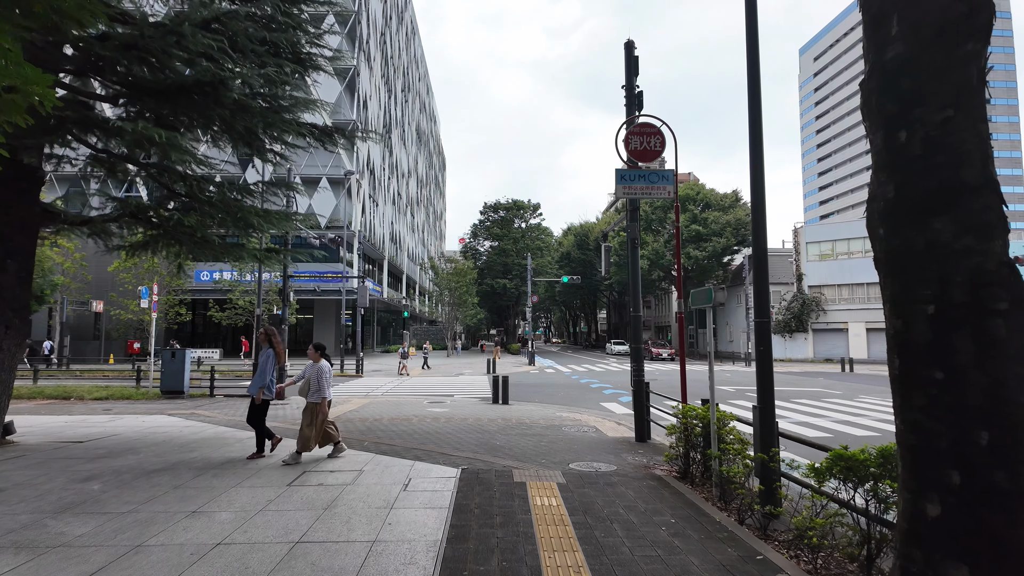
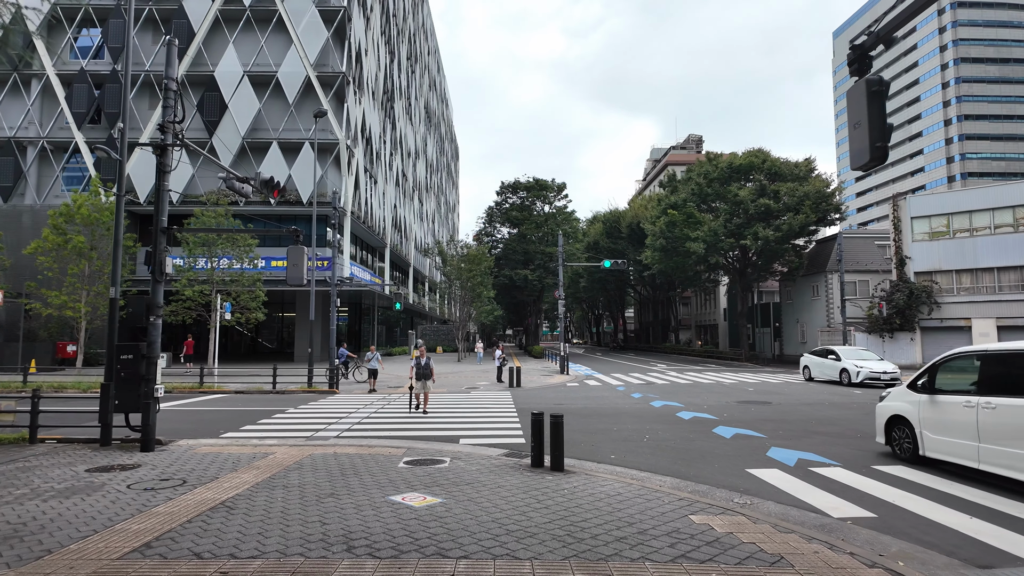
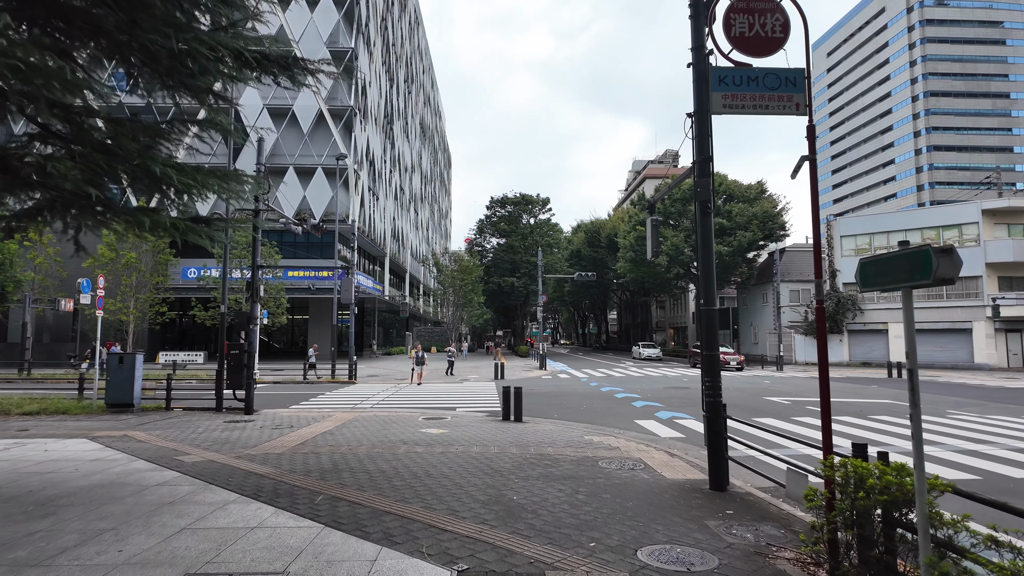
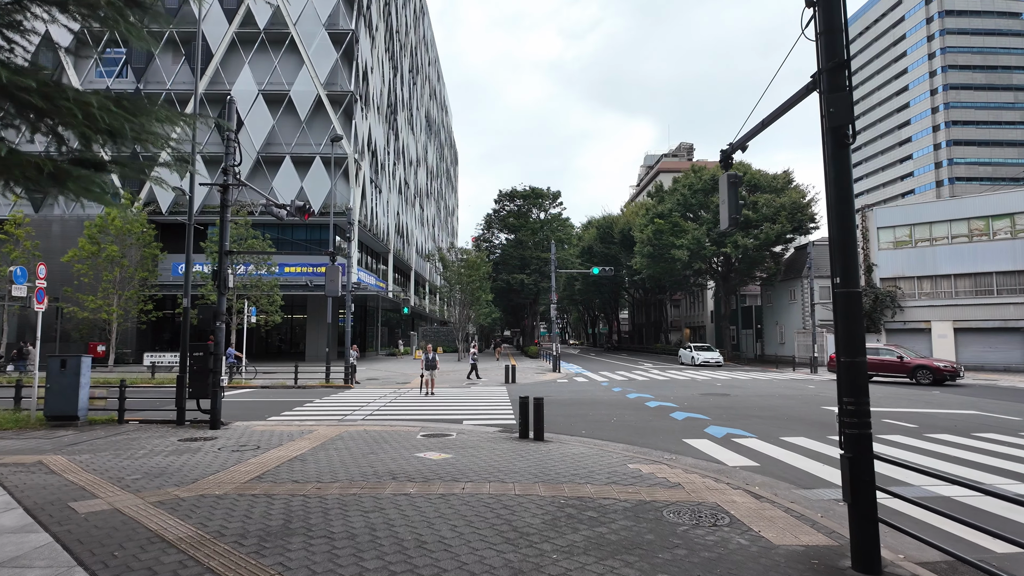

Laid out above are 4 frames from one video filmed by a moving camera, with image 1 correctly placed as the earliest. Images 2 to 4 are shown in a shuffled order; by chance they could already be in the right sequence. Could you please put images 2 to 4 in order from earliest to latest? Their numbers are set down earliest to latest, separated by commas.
3, 4, 2
